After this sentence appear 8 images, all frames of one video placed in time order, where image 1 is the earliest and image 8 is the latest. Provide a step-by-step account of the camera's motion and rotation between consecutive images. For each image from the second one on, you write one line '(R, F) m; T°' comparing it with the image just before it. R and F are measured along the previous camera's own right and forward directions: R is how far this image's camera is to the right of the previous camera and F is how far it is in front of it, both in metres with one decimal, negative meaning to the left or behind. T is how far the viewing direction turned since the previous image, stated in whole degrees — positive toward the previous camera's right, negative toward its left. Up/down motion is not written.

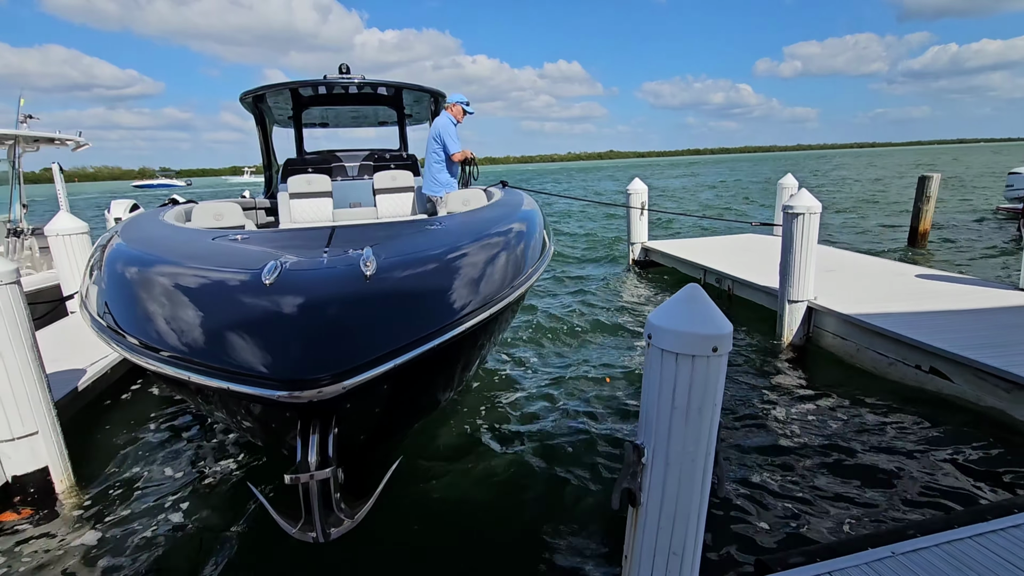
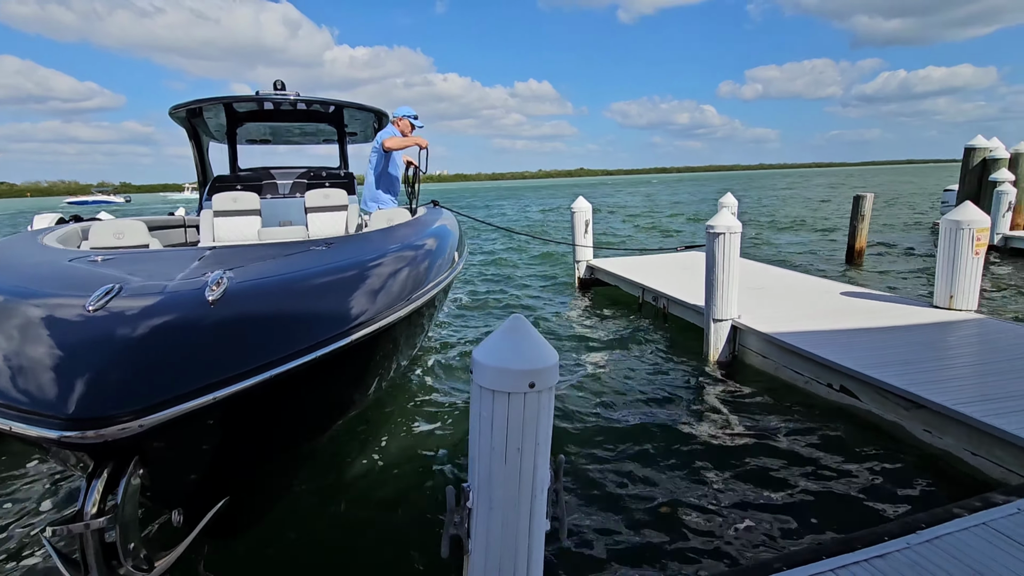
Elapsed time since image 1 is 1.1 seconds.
(+0.4, +0.1) m; +3°
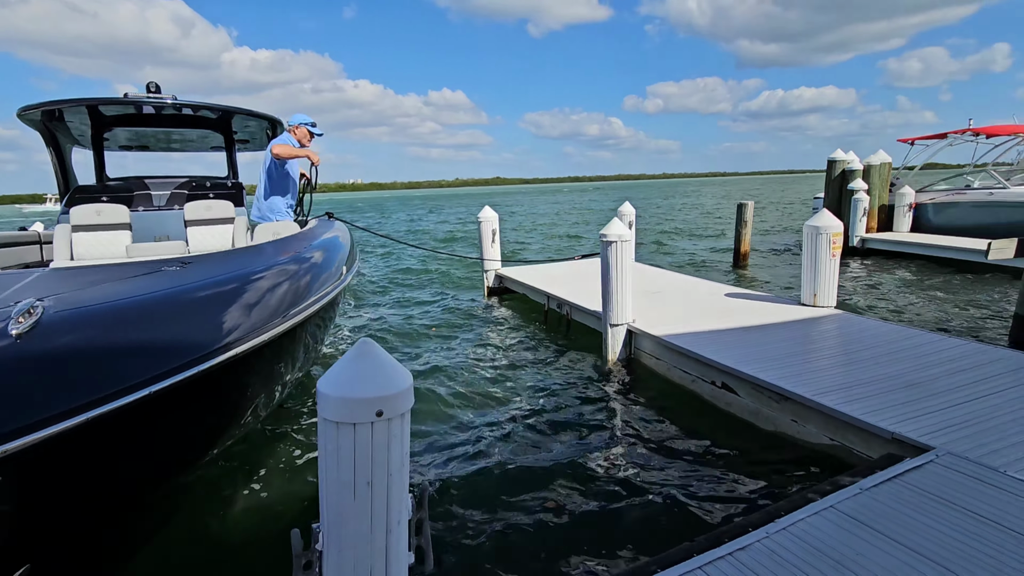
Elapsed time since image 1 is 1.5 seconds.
(+0.2, 0.0) m; +9°
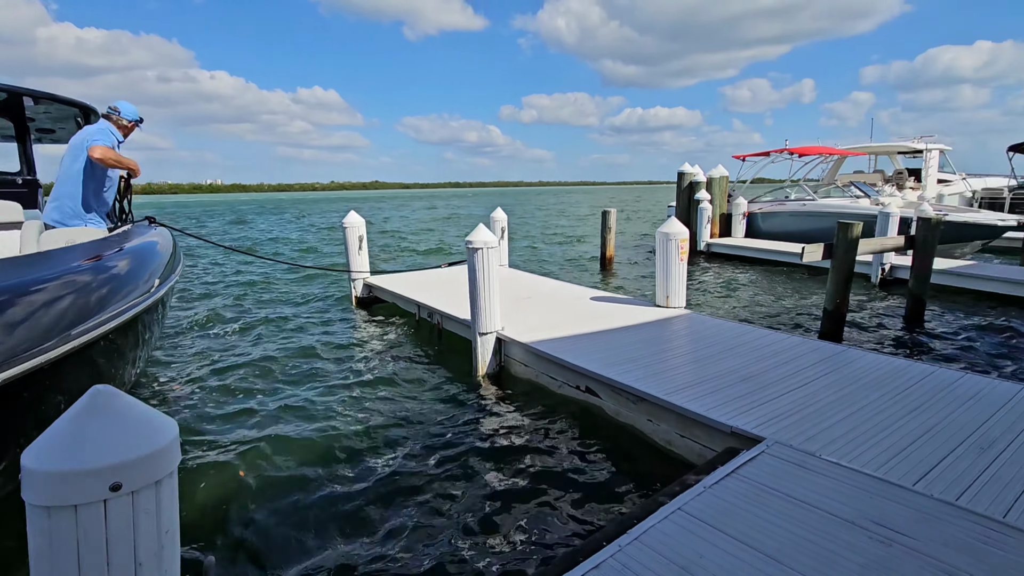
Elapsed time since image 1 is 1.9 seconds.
(+0.2, +0.2) m; +13°
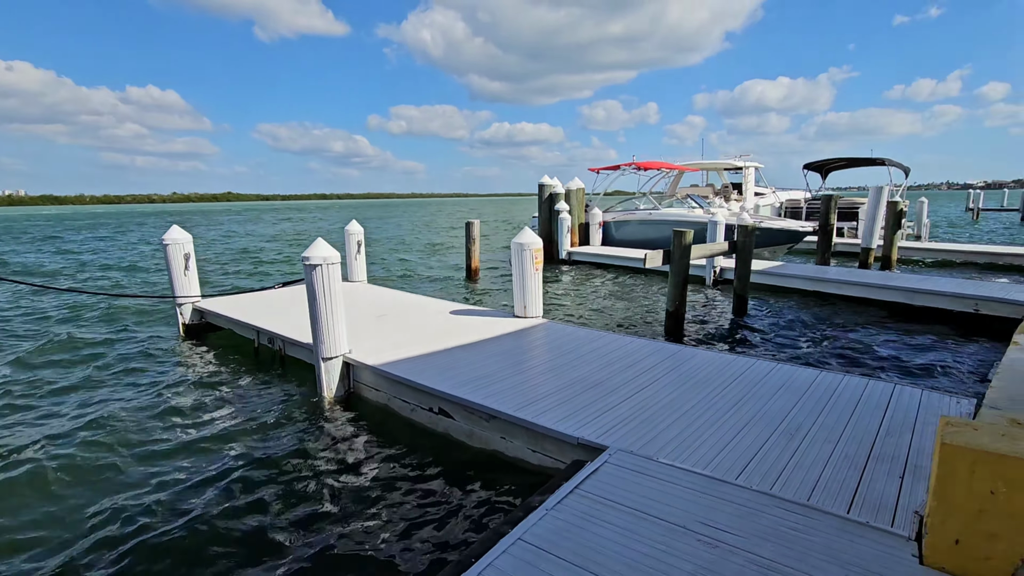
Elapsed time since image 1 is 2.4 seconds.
(+0.2, +0.2) m; +14°
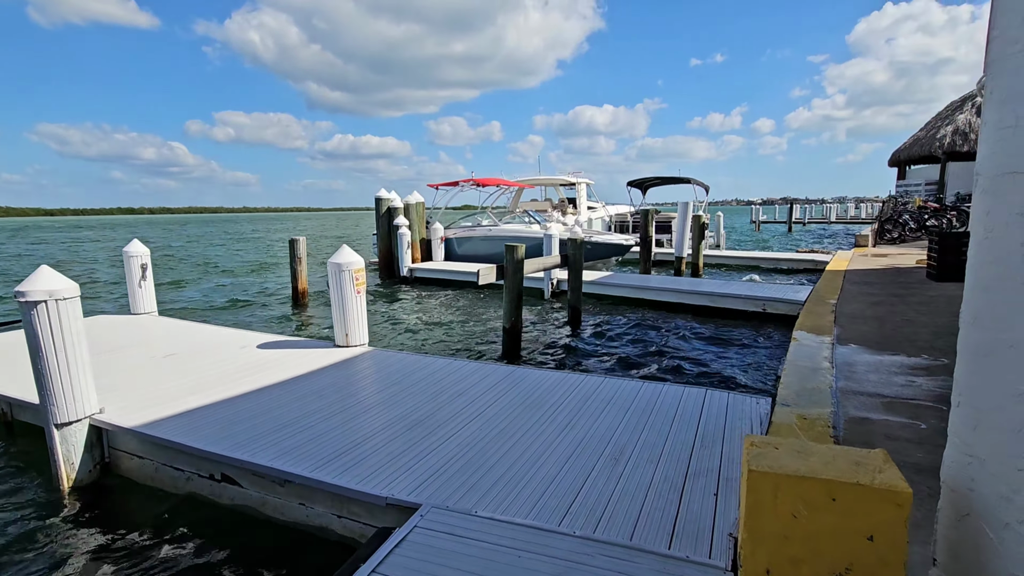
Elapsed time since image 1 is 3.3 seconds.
(+0.3, +0.3) m; +16°
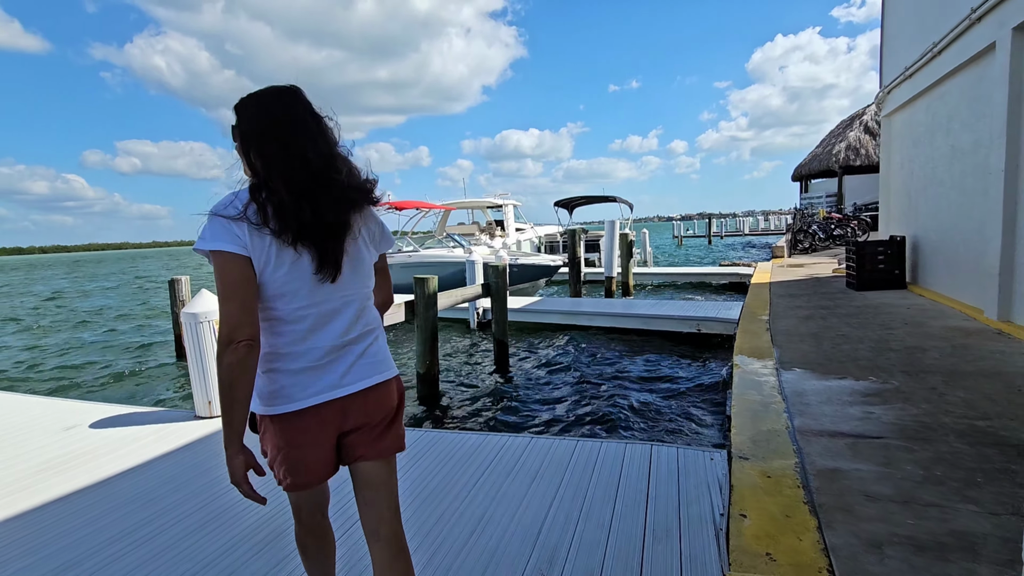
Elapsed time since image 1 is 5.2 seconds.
(+0.2, +0.7) m; +7°
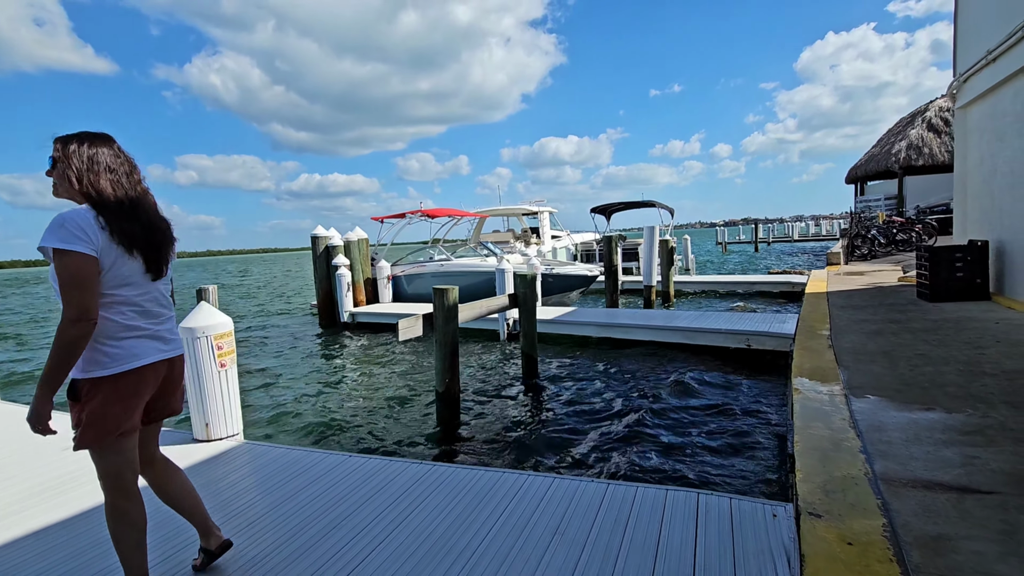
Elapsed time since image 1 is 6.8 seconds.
(+0.1, +0.4) m; -4°
